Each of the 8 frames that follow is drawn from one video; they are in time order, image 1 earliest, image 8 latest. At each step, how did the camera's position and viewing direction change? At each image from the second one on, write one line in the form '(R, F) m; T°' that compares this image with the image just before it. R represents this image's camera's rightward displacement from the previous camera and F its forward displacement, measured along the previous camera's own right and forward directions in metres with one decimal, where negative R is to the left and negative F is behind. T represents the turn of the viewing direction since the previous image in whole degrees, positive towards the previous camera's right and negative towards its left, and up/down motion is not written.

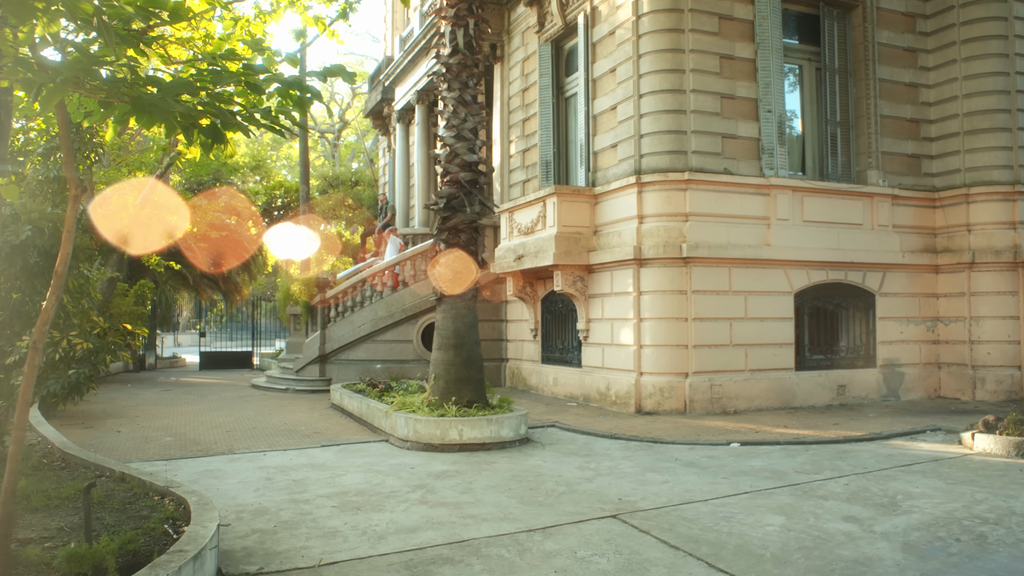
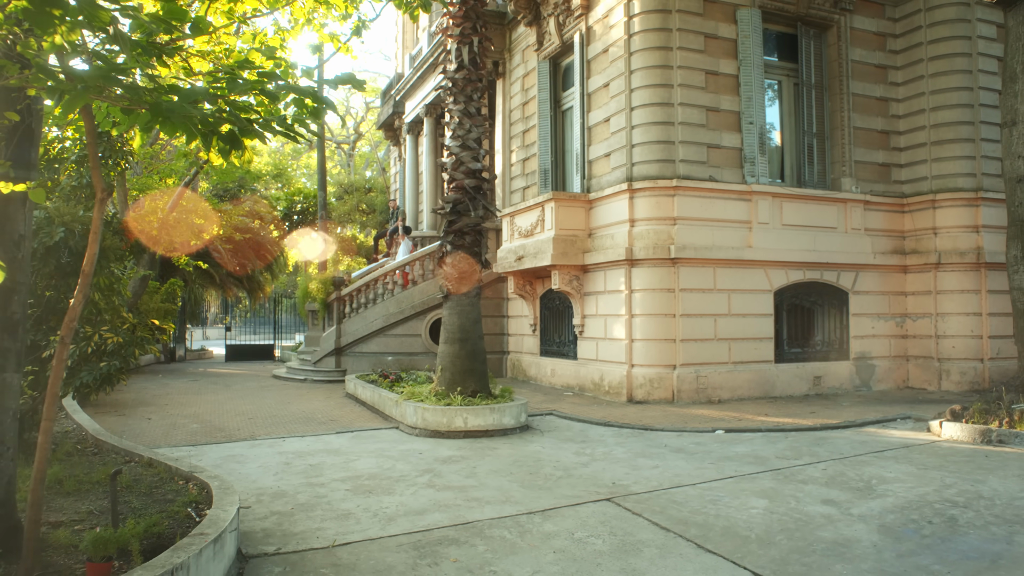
(0.0, -0.2) m; -1°
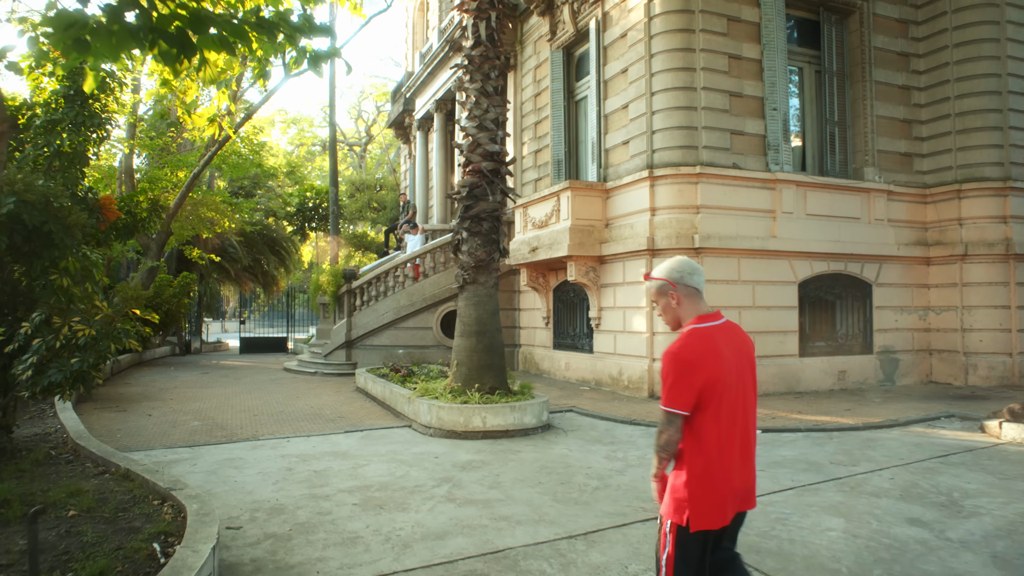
(-0.1, +0.6) m; -1°
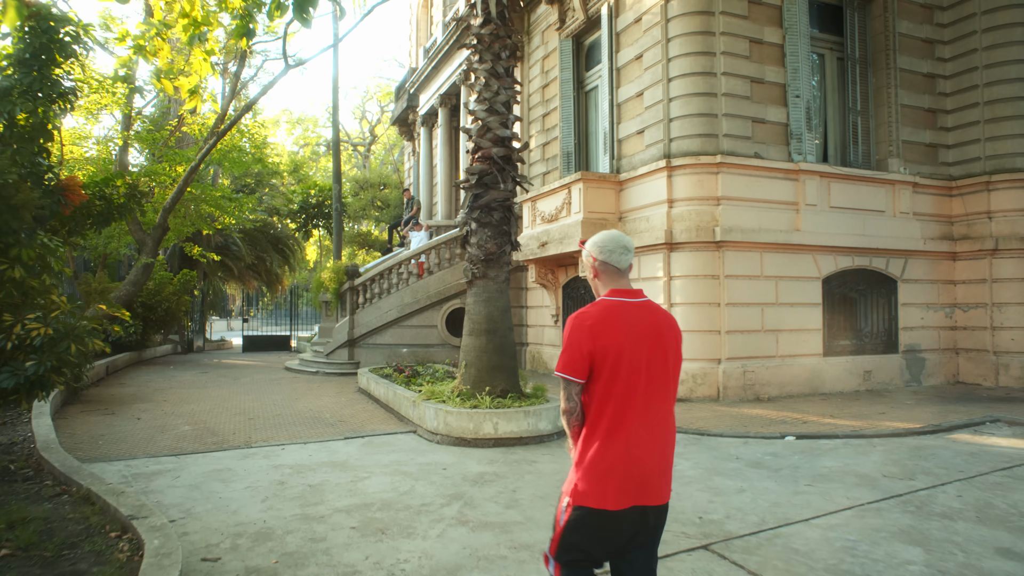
(-0.1, +0.5) m; 0°
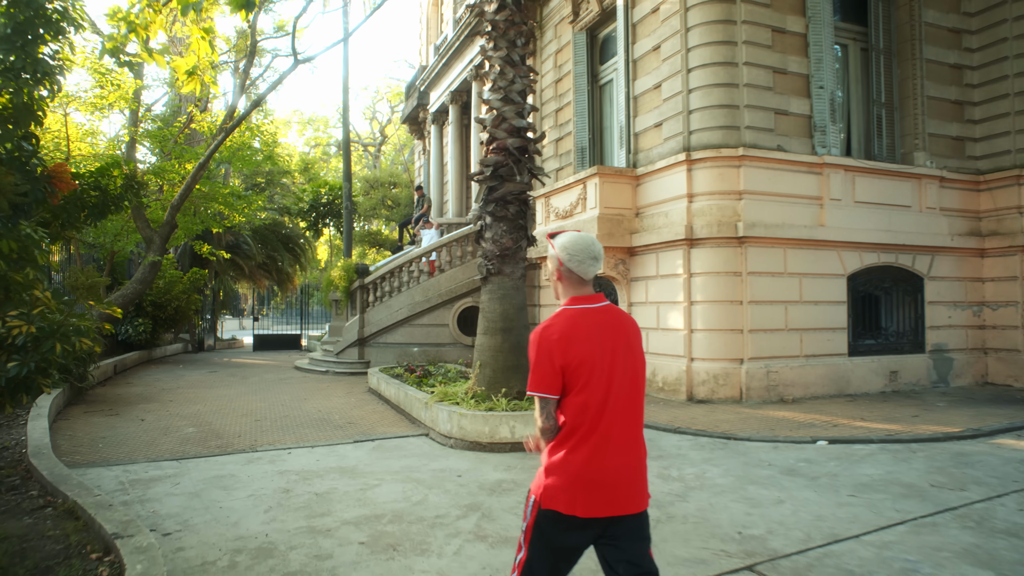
(-0.1, +0.3) m; -1°
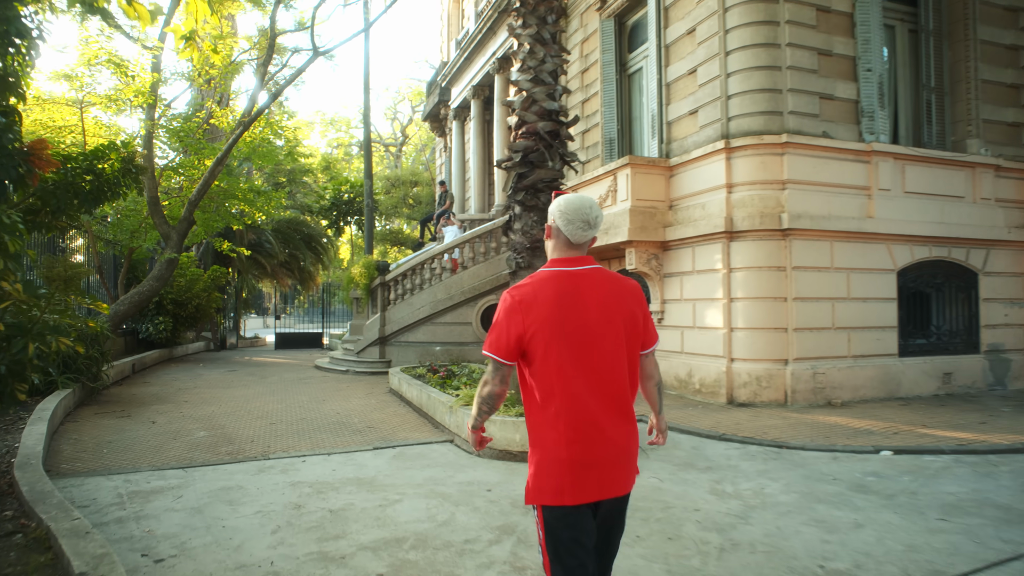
(-0.1, +0.5) m; -2°
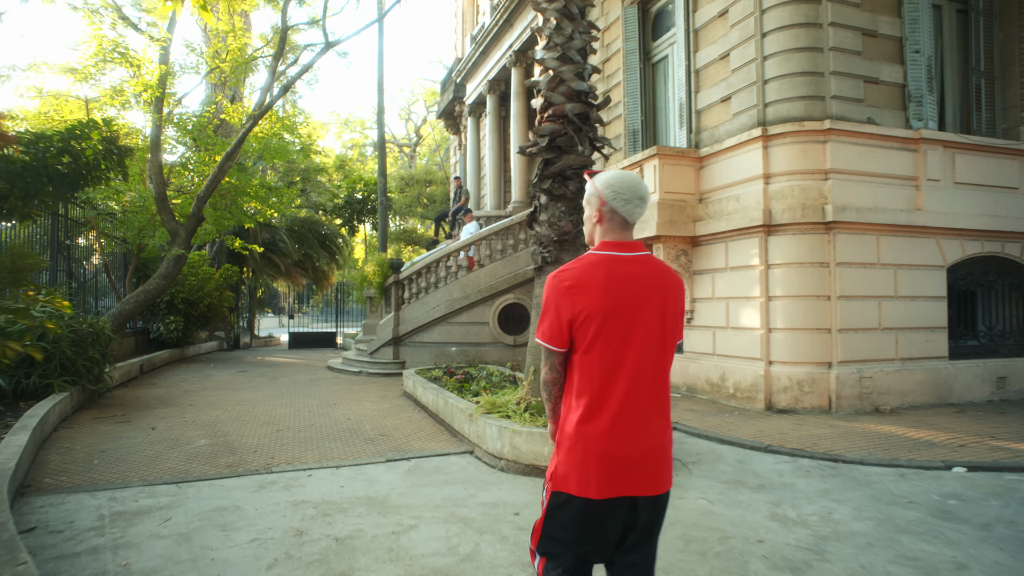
(-0.1, +0.6) m; -1°
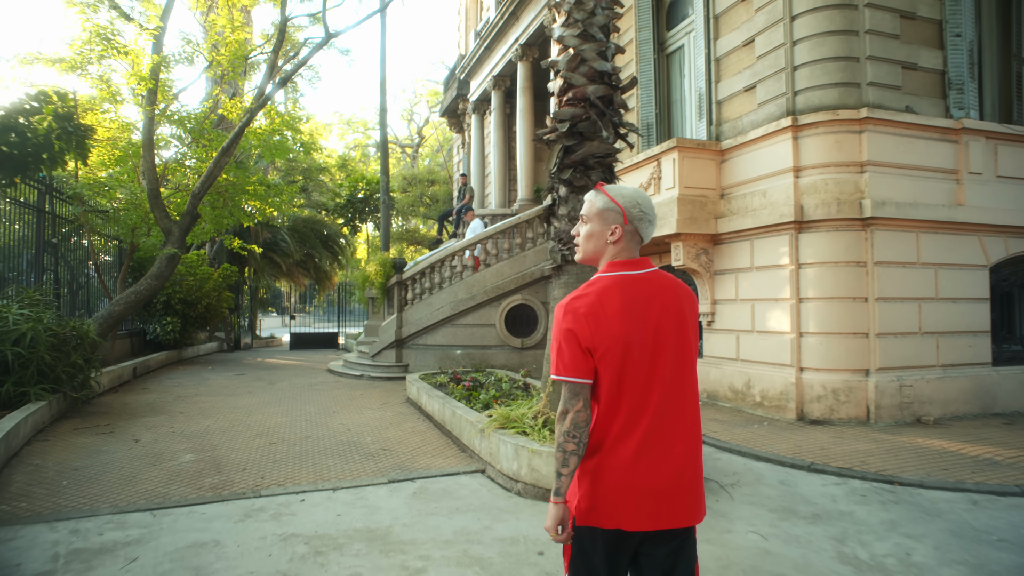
(-0.1, +0.6) m; 0°
